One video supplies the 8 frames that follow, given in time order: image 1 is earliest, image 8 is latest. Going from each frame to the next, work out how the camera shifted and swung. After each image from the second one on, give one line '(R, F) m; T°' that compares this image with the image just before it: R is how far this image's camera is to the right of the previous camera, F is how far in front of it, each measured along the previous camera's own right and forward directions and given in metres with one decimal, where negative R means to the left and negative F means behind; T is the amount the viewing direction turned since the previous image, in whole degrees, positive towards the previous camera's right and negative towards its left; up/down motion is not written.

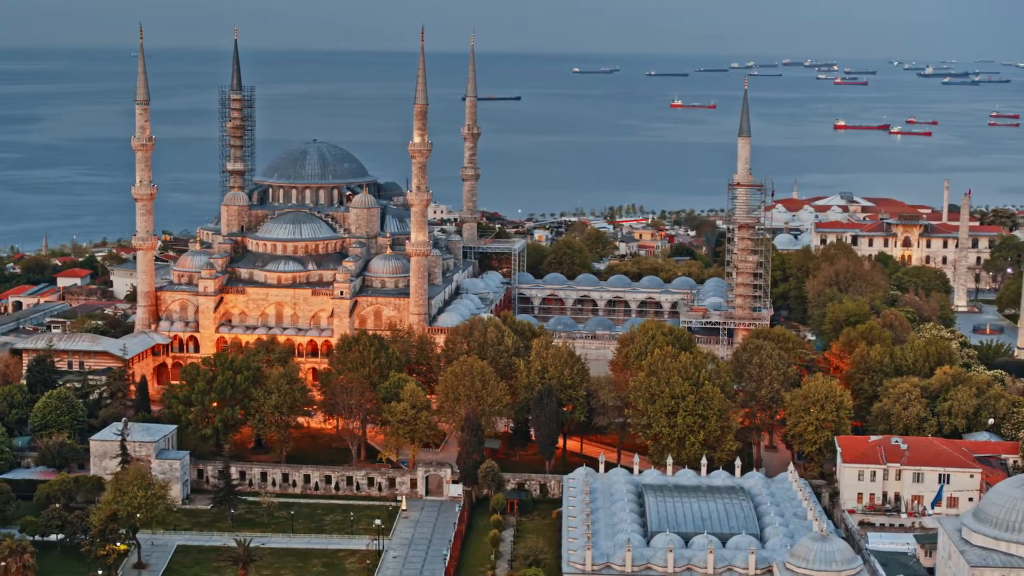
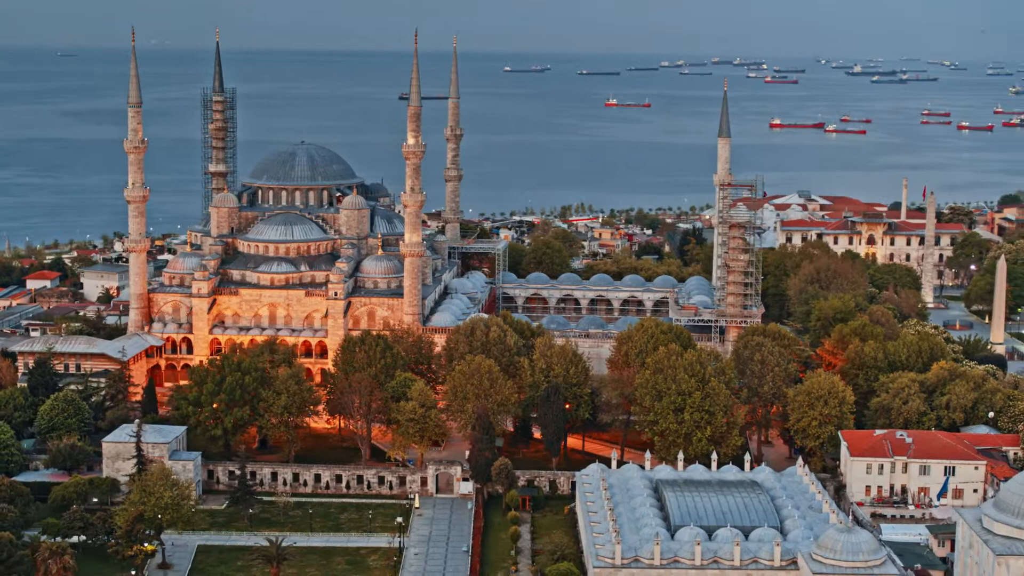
(-1.5, -0.4) m; +2°
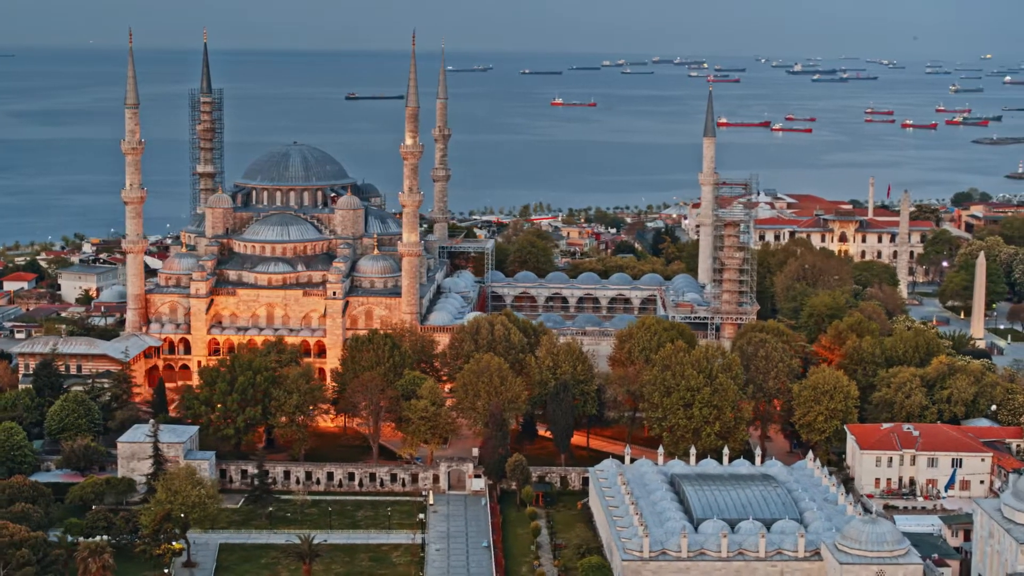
(-1.3, -0.4) m; +2°
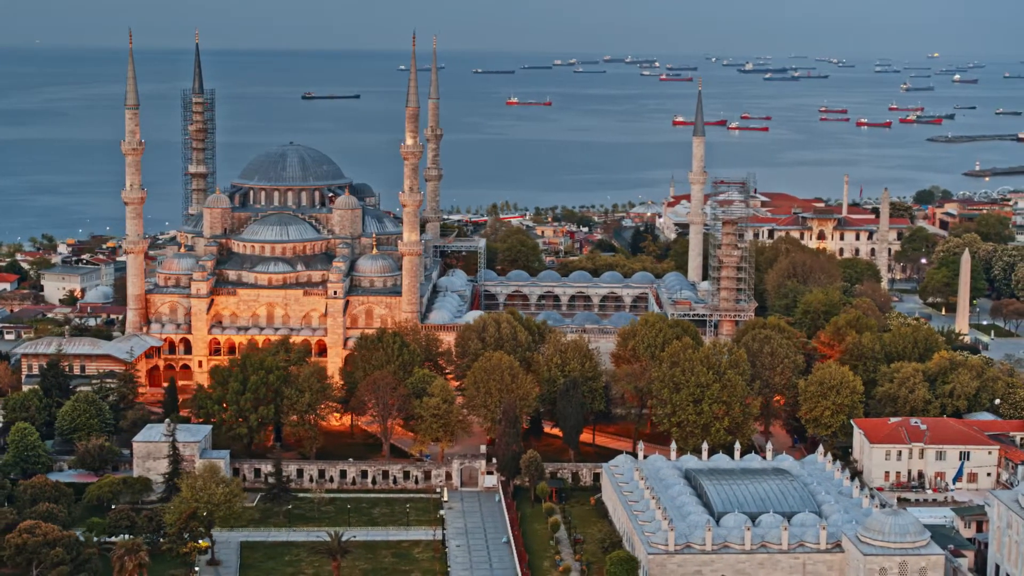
(-1.1, -0.3) m; +1°
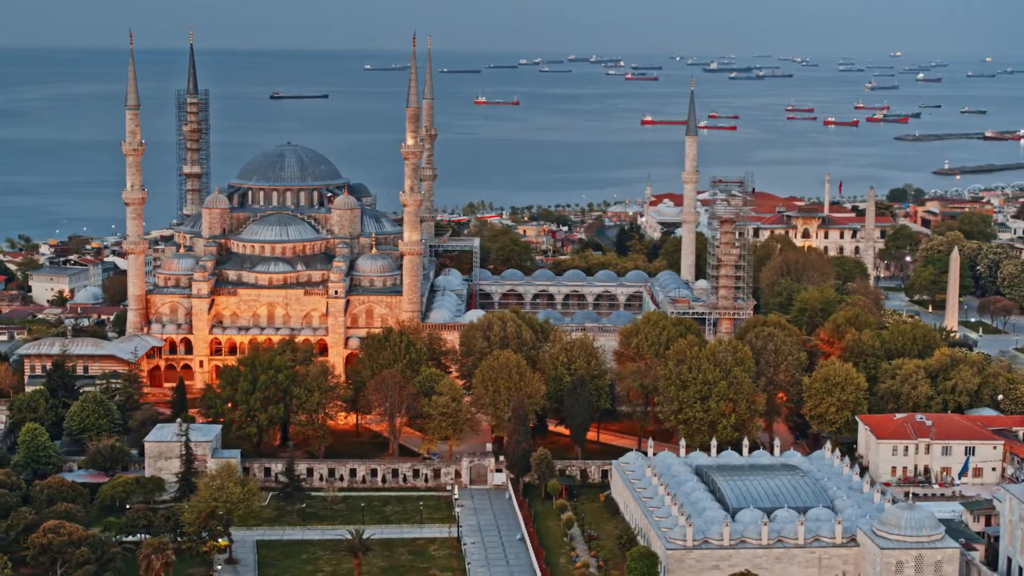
(-0.8, -0.2) m; +1°
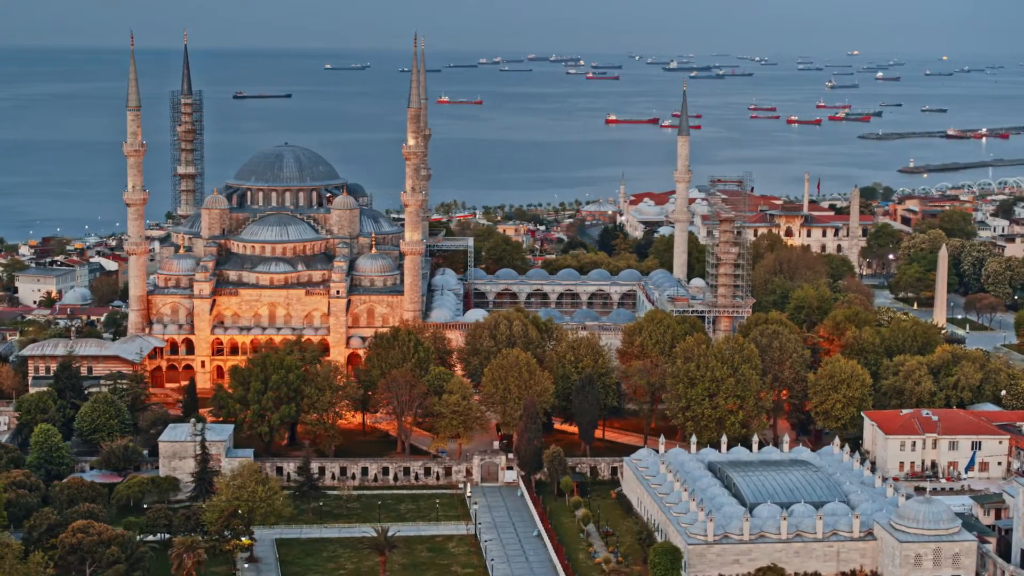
(-1.0, -0.3) m; +1°
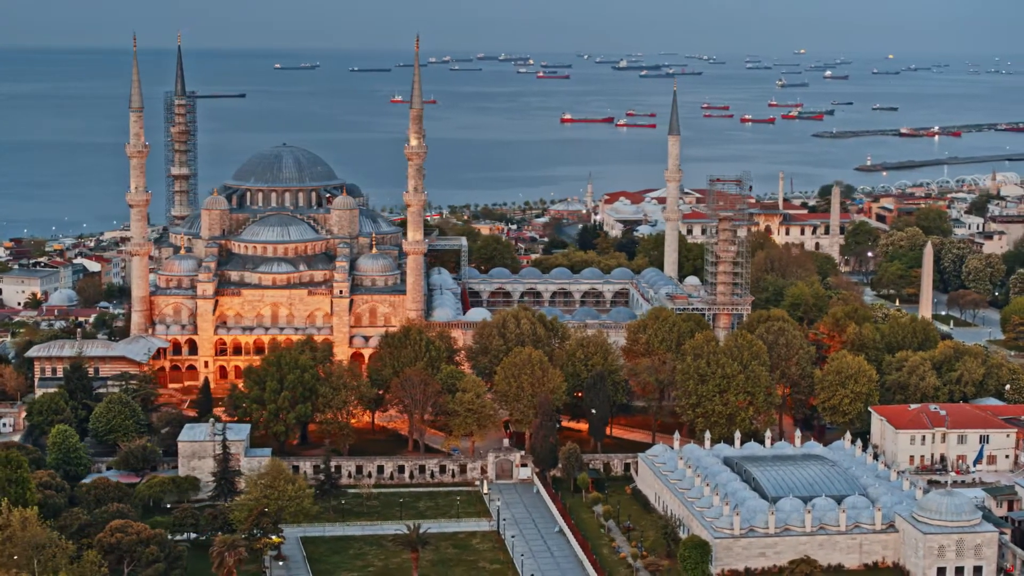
(-1.3, -0.3) m; +2°
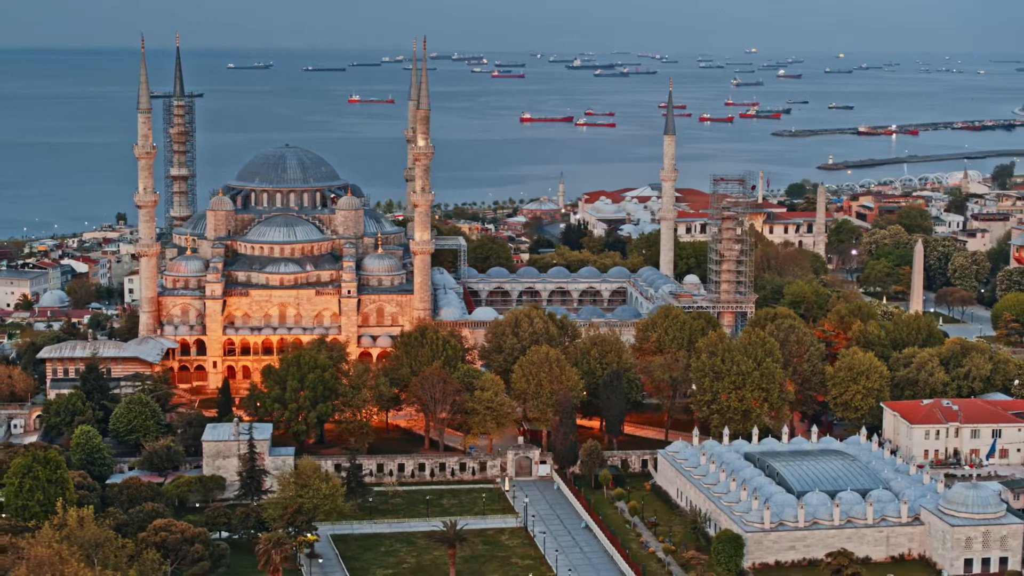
(-1.3, -0.3) m; +1°
